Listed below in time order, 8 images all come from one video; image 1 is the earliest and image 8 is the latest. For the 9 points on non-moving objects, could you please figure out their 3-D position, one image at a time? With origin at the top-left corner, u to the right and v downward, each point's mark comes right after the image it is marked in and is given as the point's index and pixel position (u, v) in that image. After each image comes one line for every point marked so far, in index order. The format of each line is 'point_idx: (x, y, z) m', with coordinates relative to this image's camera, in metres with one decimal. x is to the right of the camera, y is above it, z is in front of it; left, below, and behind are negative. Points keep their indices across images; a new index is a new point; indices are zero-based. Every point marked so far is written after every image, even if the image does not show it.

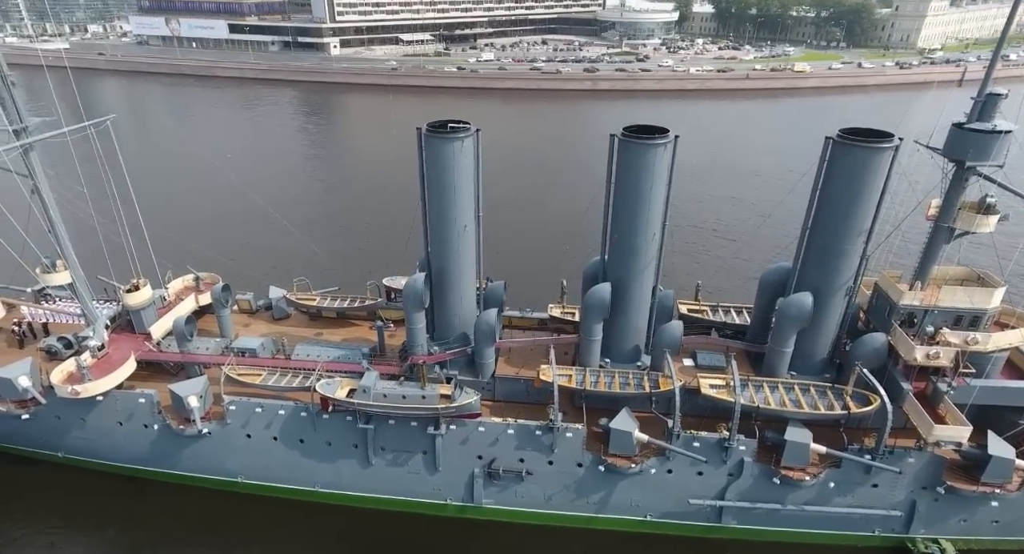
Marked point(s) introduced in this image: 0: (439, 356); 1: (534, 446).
0: (-2.0, -2.2, +15.5) m
1: (+0.5, -4.2, +14.2) m
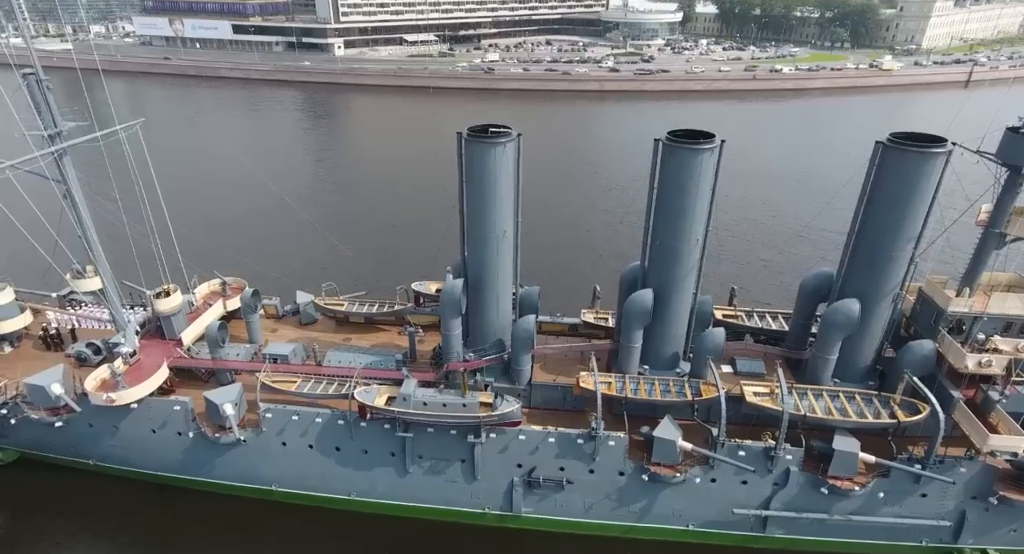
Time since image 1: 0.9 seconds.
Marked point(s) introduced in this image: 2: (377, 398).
0: (-1.0, -2.3, +15.3) m
1: (+1.6, -4.4, +14.0) m
2: (-3.3, -3.0, +14.3) m
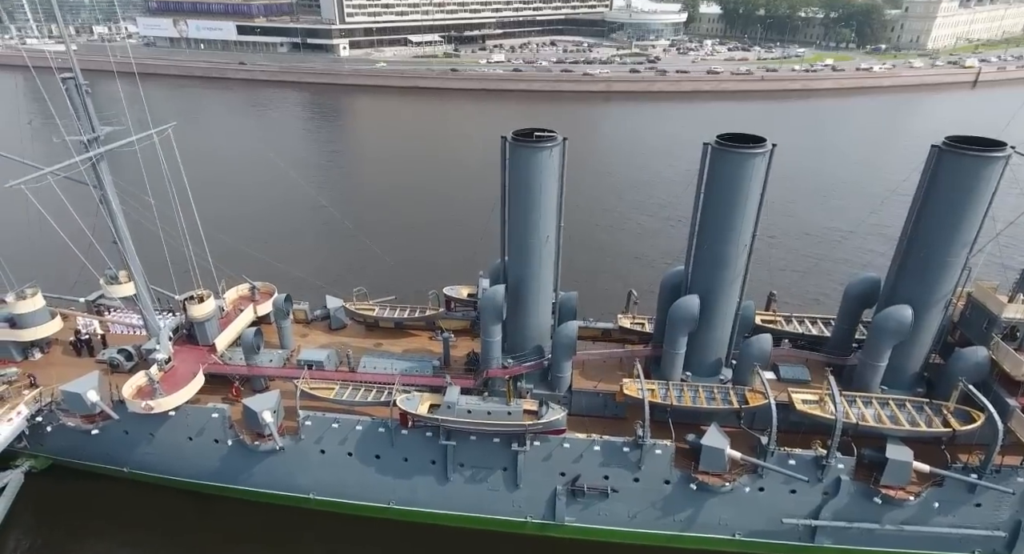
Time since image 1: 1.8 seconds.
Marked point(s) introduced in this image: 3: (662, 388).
0: (+0.1, -2.5, +15.2) m
1: (+2.6, -4.5, +13.8) m
2: (-2.3, -3.2, +14.1) m
3: (+3.8, -2.8, +14.4) m
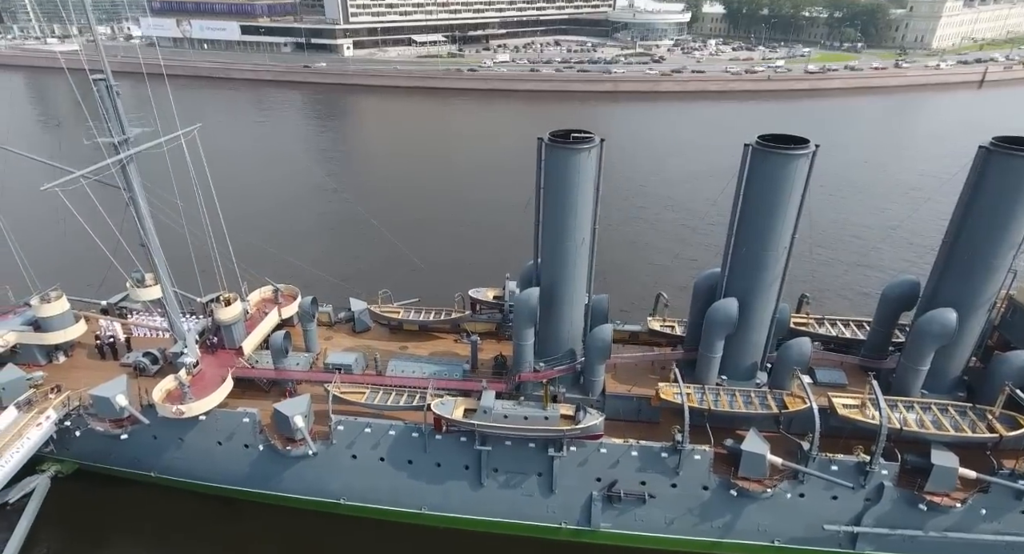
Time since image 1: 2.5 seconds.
0: (+1.0, -2.6, +15.0) m
1: (+3.5, -4.6, +13.6) m
2: (-1.4, -3.3, +13.9) m
3: (+4.7, -2.9, +14.2) m
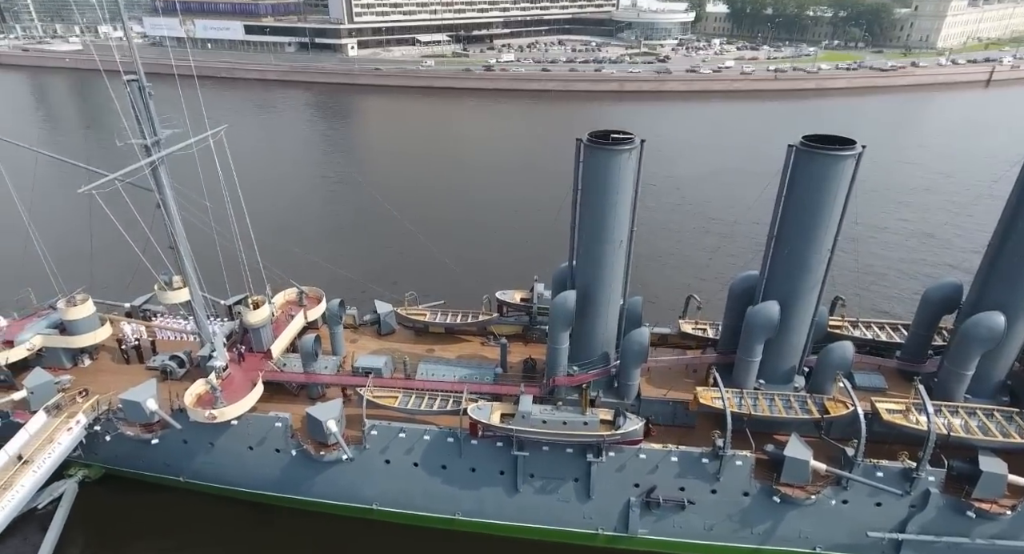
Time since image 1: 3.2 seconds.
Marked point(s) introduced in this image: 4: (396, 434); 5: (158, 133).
0: (+1.9, -2.6, +14.8) m
1: (+4.4, -4.7, +13.4) m
2: (-0.5, -3.3, +13.7) m
3: (+5.6, -3.0, +14.0) m
4: (-2.9, -3.9, +14.1) m
5: (-8.9, +3.6, +14.2) m
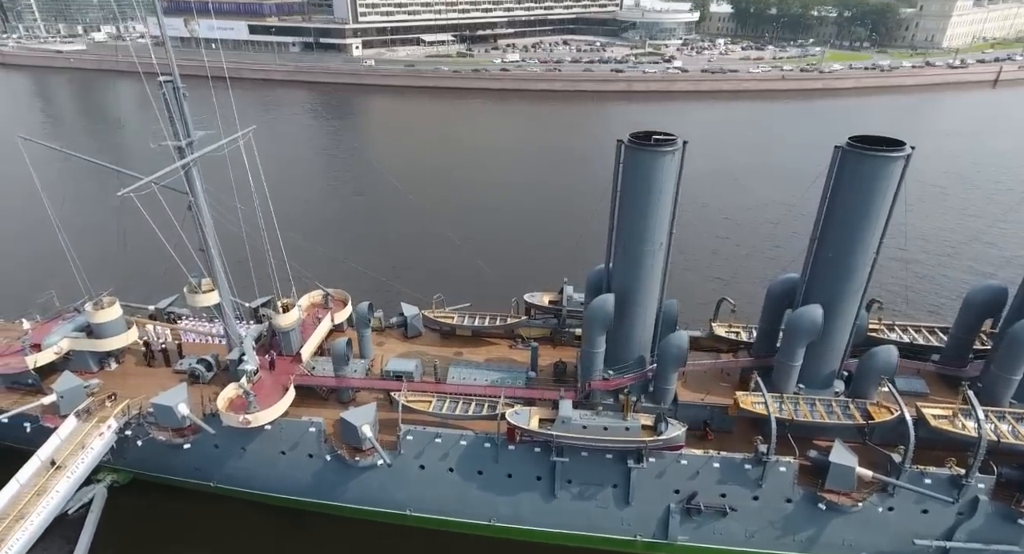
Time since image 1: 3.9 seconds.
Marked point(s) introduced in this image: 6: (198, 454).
0: (+2.8, -2.7, +14.6) m
1: (+5.3, -4.7, +13.2) m
2: (+0.4, -3.4, +13.5) m
3: (+6.5, -3.0, +13.8) m
4: (-2.0, -4.0, +13.9) m
5: (-7.9, +3.5, +14.0) m
6: (-8.2, -4.6, +14.8) m
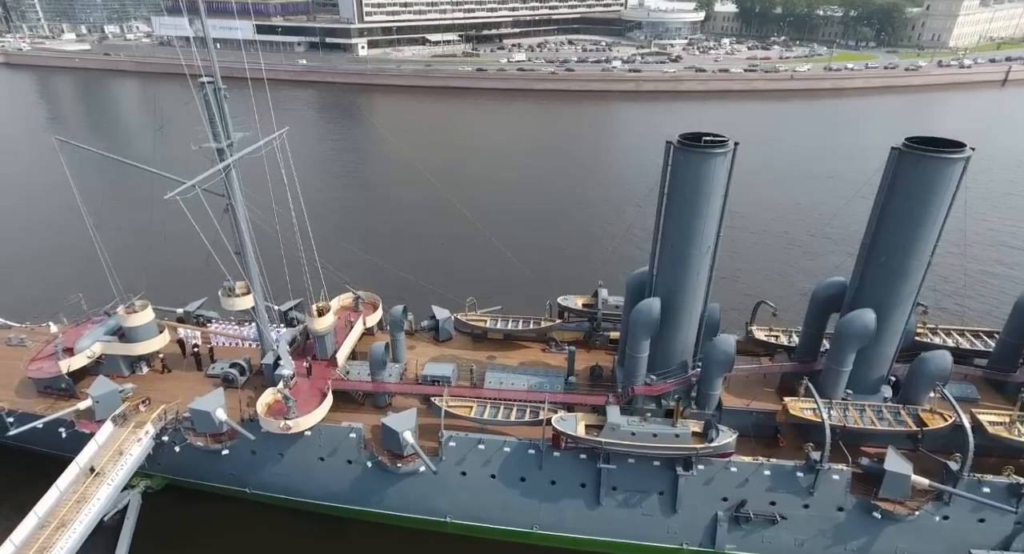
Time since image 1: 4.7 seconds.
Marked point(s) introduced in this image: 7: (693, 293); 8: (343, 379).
0: (+3.8, -2.8, +14.3) m
1: (+6.4, -4.8, +13.0) m
2: (+1.5, -3.5, +13.3) m
3: (+7.6, -3.1, +13.5) m
4: (-0.9, -4.0, +13.6) m
5: (-6.9, +3.5, +13.8) m
6: (-7.1, -4.7, +14.6) m
7: (+4.4, -0.4, +14.0) m
8: (-4.5, -2.7, +15.3) m
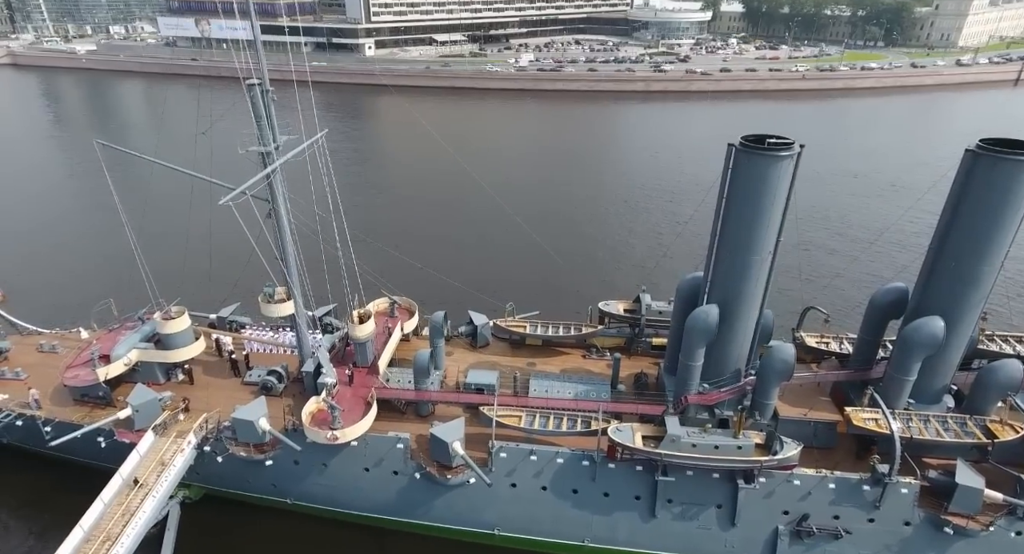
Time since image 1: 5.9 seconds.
0: (+5.1, -2.9, +13.9) m
1: (+7.6, -5.0, +12.5) m
2: (+2.7, -3.6, +12.9) m
3: (+8.8, -3.3, +13.1) m
4: (+0.3, -4.2, +13.2) m
5: (-5.6, +3.3, +13.4) m
6: (-5.9, -4.8, +14.2) m
7: (+5.7, -0.5, +13.6) m
8: (-3.3, -2.9, +14.9) m
